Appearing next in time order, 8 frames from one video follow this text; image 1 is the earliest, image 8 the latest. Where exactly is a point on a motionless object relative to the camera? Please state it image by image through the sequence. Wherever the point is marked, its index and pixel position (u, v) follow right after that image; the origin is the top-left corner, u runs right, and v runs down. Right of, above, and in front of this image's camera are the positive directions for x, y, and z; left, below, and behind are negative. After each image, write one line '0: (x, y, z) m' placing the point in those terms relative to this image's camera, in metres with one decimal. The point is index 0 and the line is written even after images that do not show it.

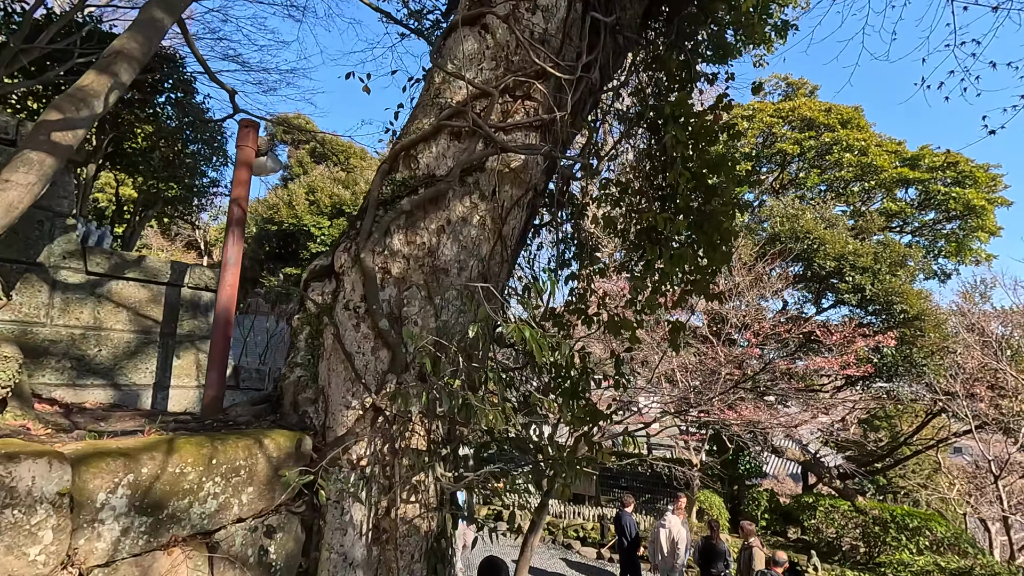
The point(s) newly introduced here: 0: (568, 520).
0: (+0.9, -3.6, +8.4) m
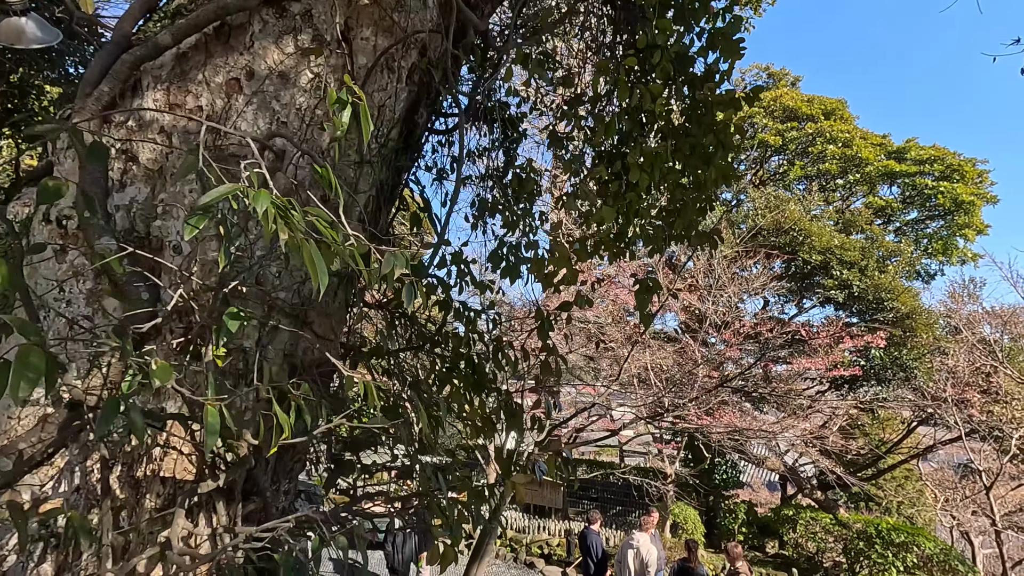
0: (+0.3, -3.6, +7.7) m
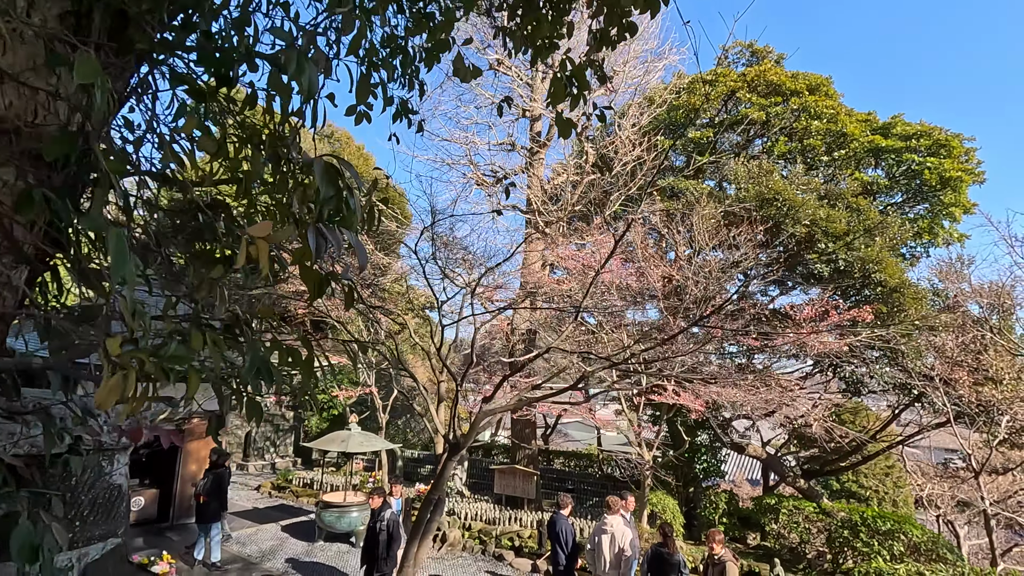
0: (-0.1, -3.2, +7.2) m
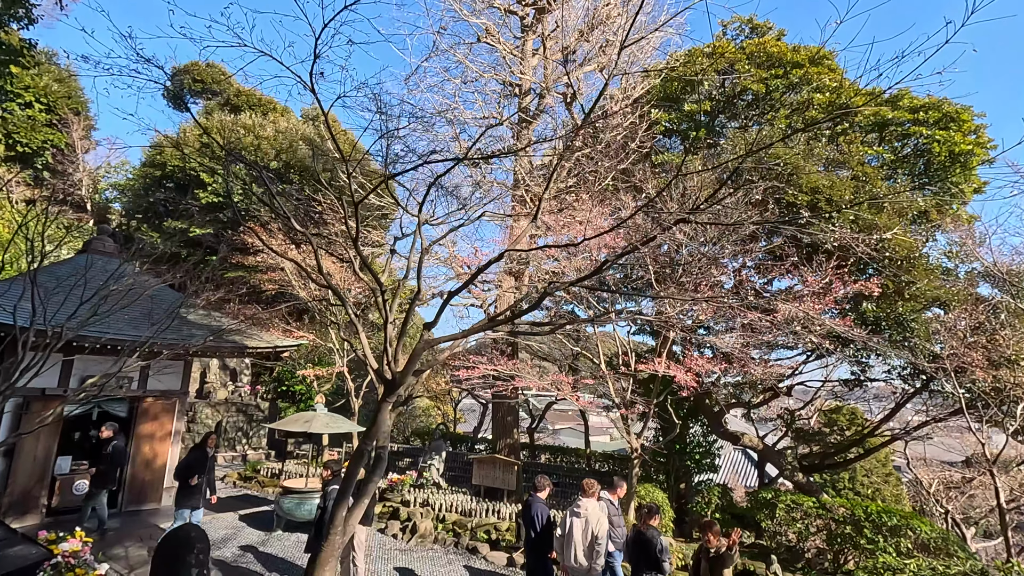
0: (-0.4, -2.9, +6.7) m
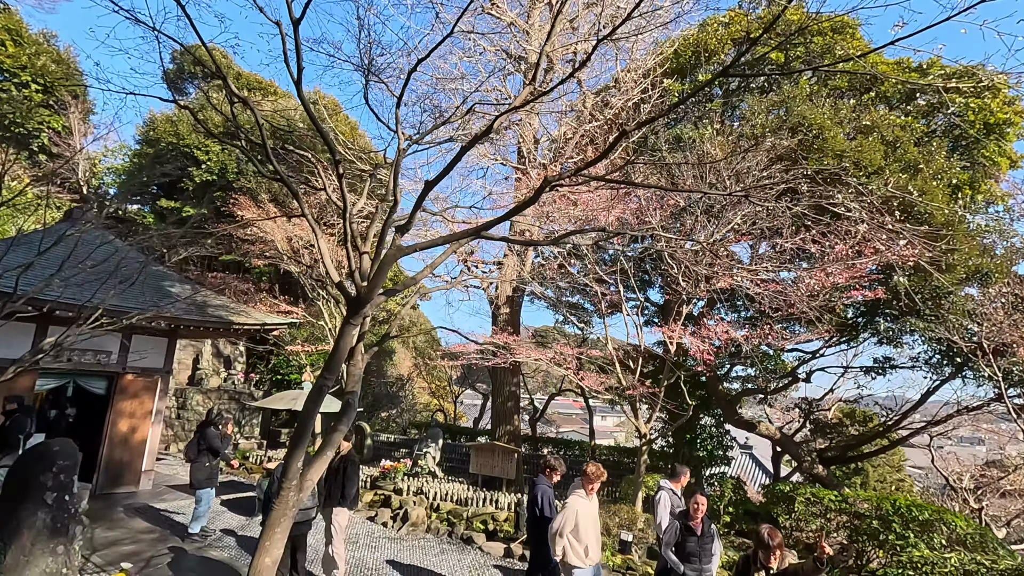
0: (-0.4, -2.6, +6.3) m
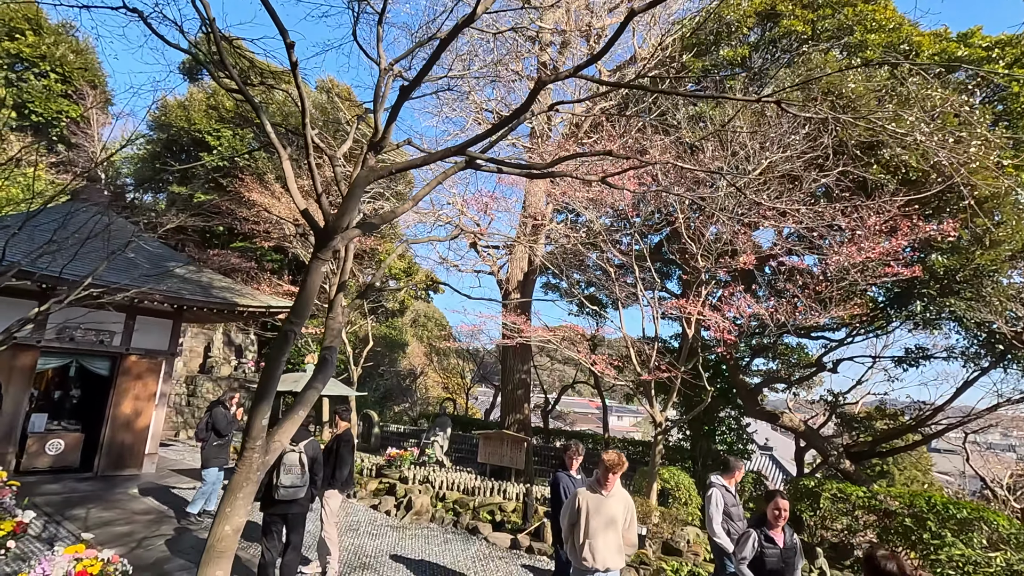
0: (-0.3, -2.4, +6.1) m
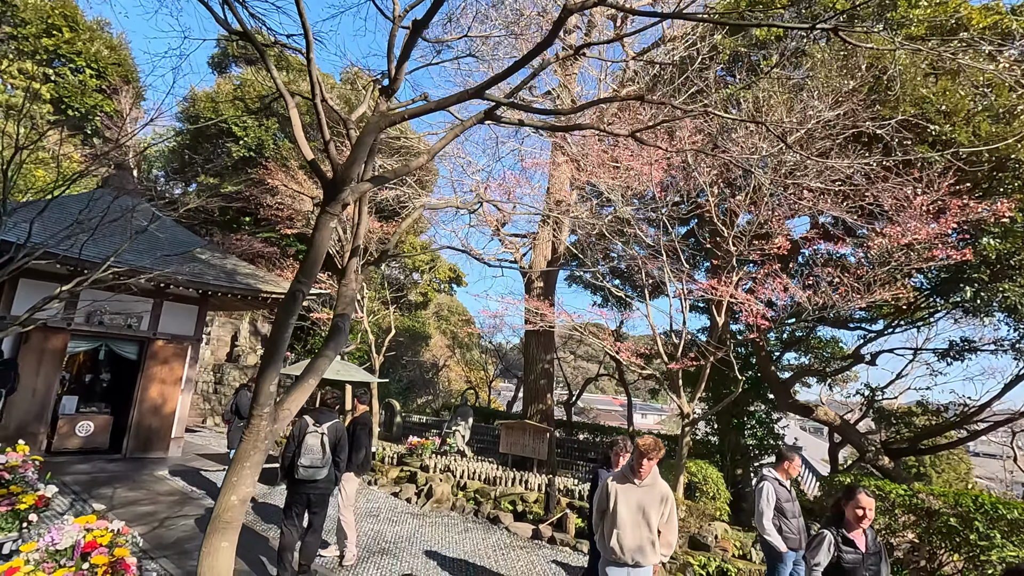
0: (-0.1, -2.2, +6.0) m
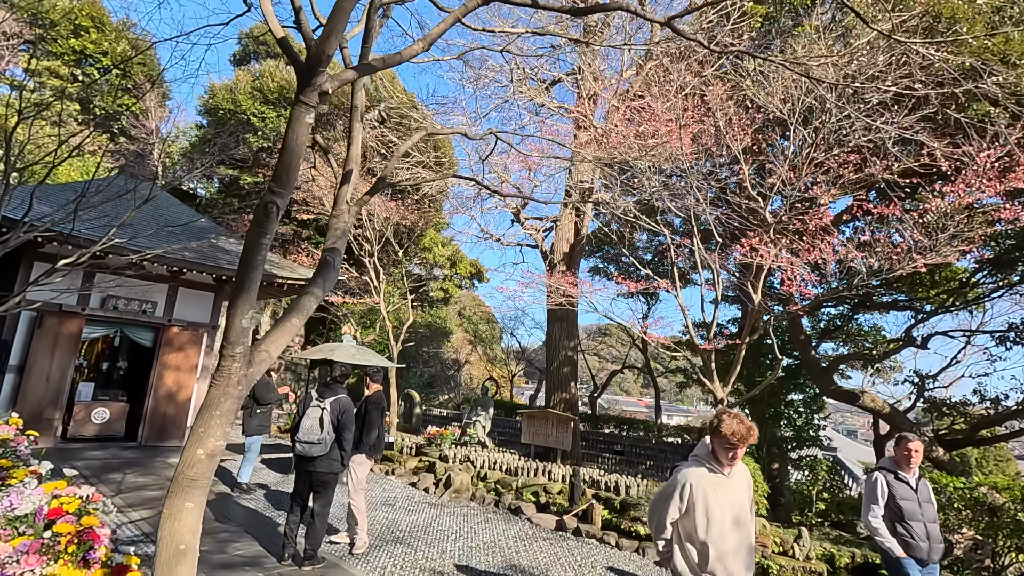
0: (+0.2, -2.0, +5.7) m
